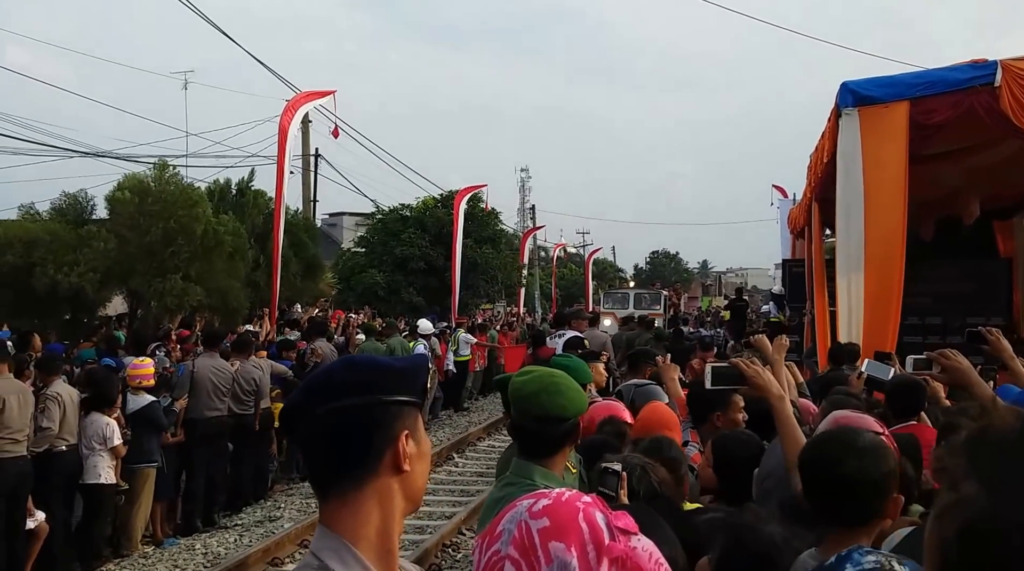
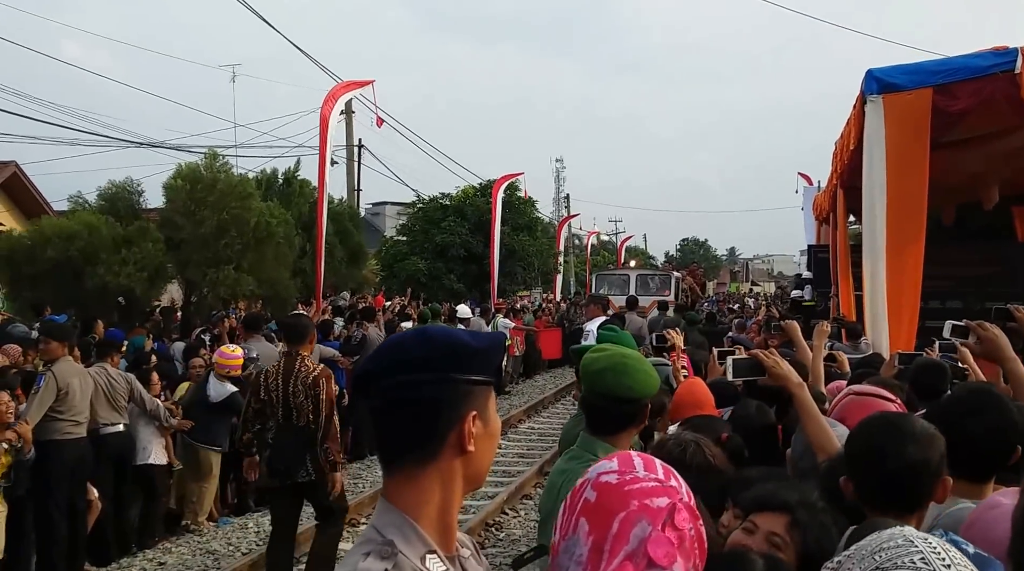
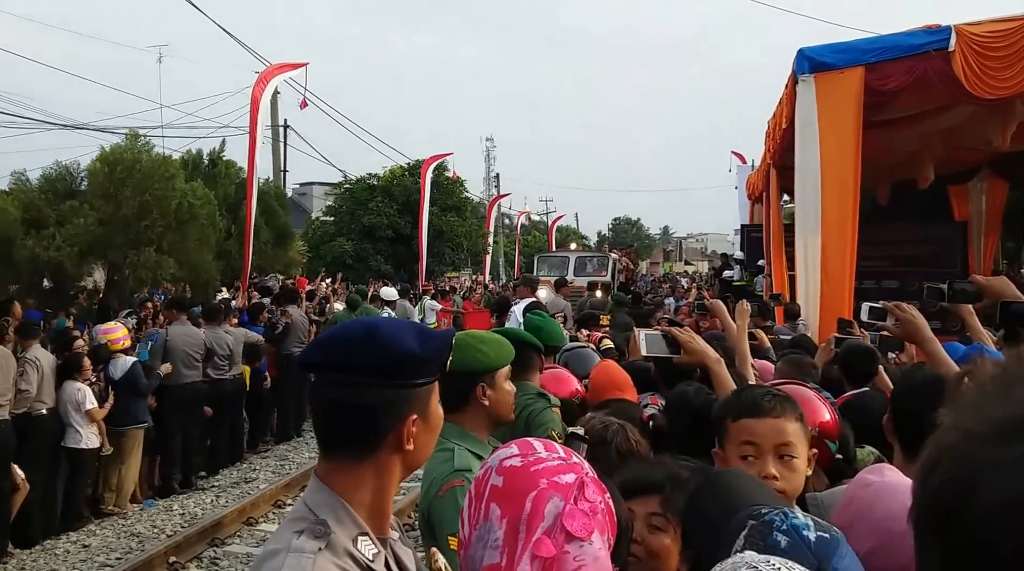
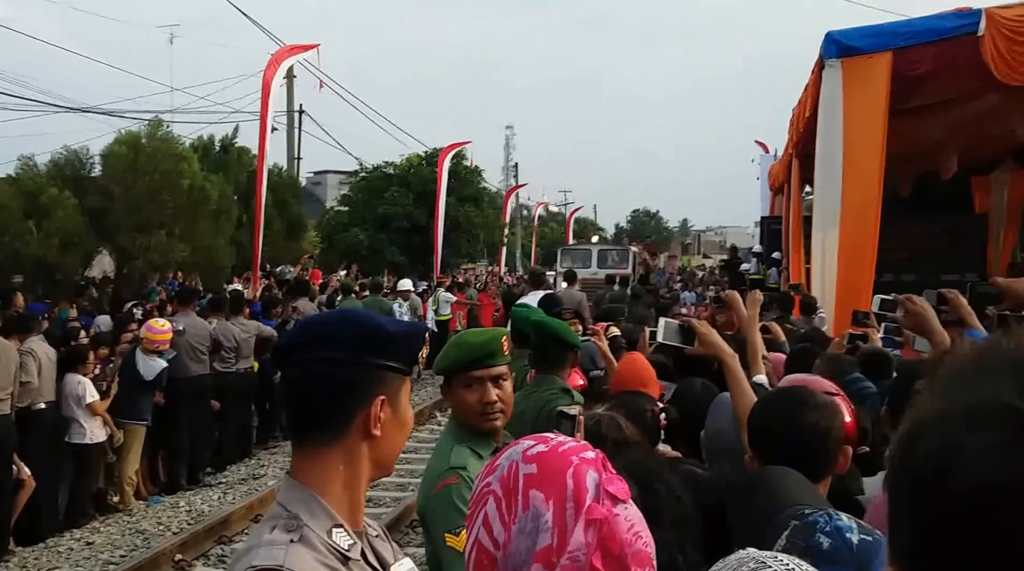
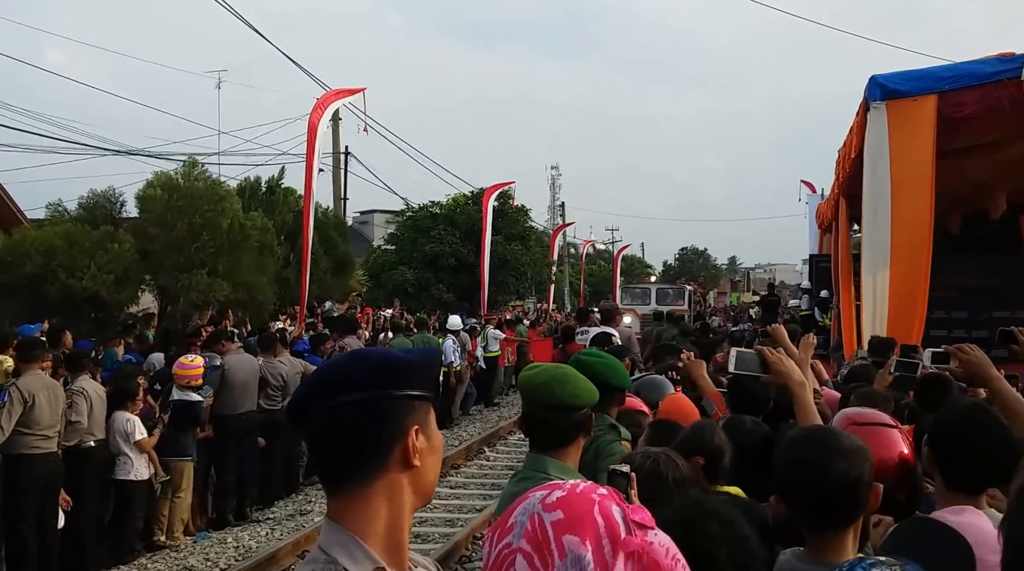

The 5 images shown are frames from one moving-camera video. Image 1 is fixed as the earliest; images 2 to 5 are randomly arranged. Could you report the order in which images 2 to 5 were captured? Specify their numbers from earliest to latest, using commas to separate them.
5, 4, 3, 2
